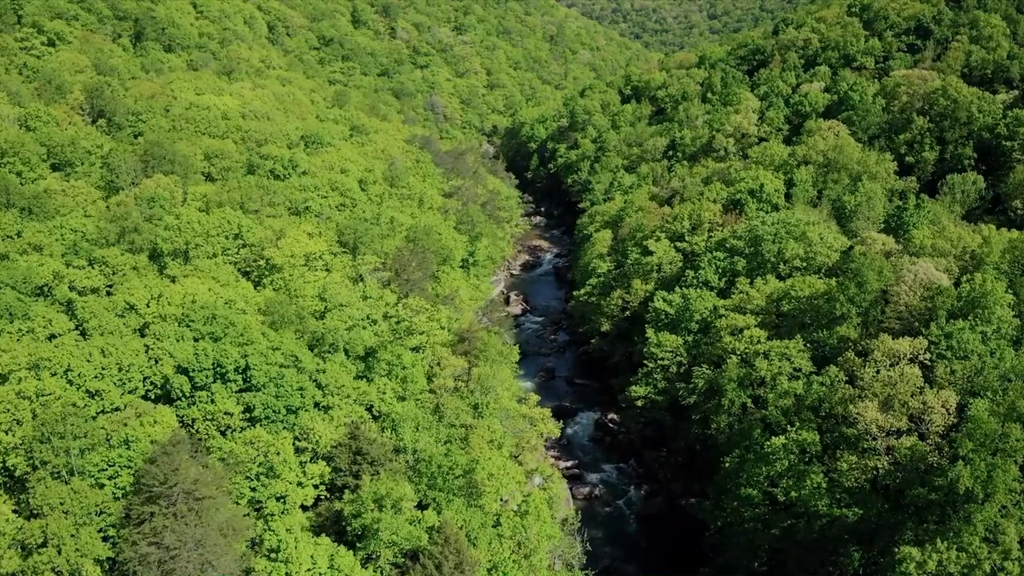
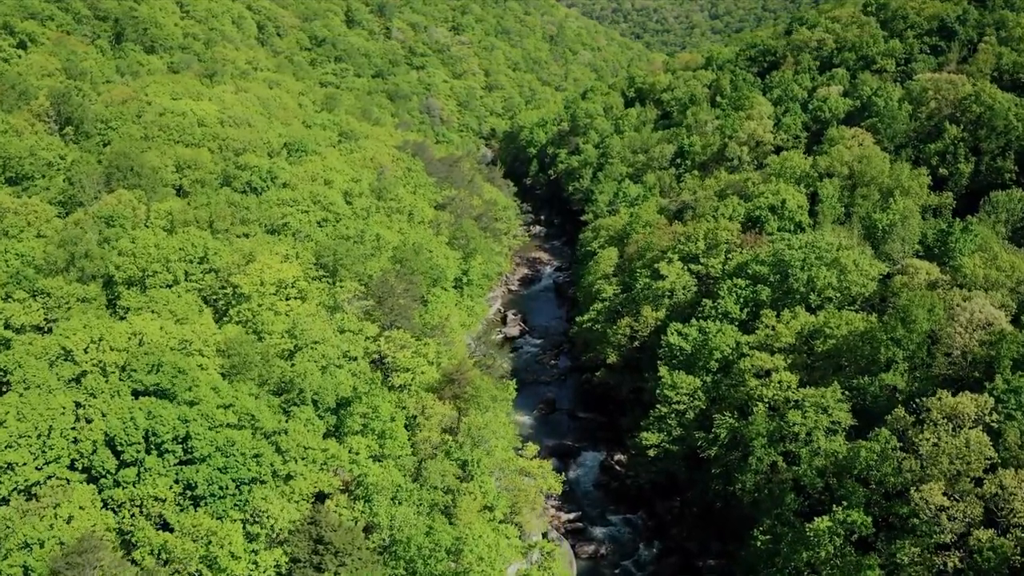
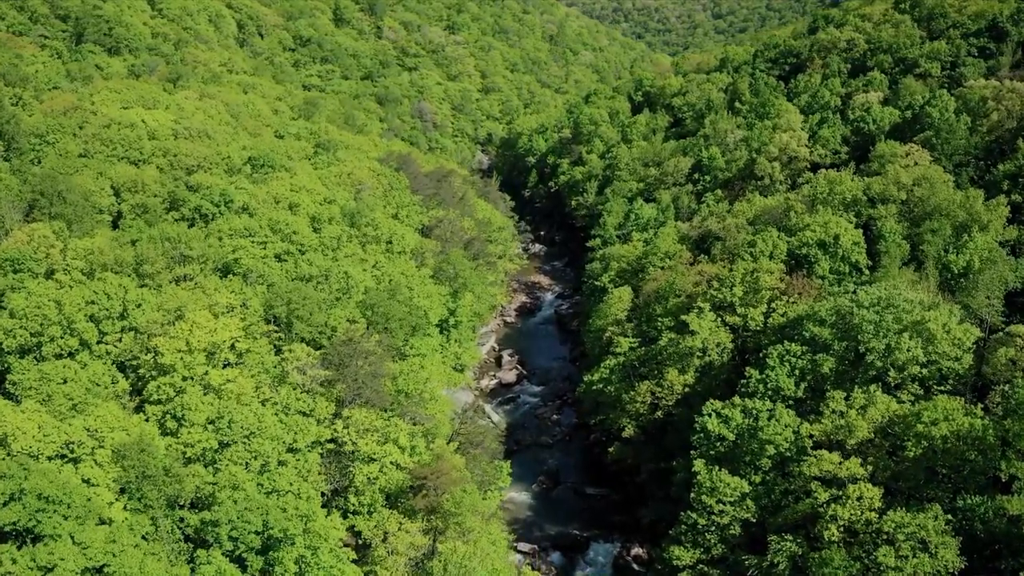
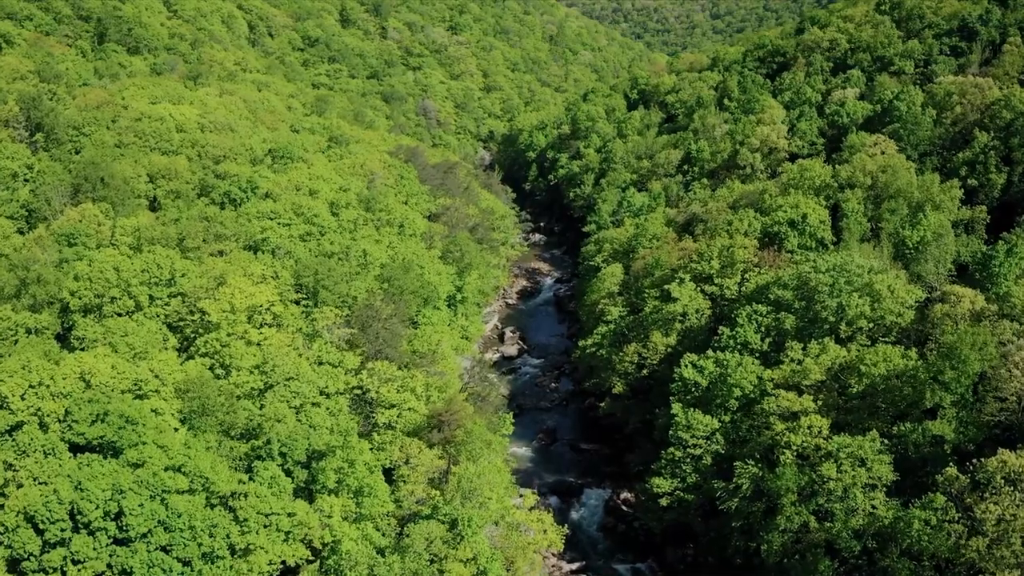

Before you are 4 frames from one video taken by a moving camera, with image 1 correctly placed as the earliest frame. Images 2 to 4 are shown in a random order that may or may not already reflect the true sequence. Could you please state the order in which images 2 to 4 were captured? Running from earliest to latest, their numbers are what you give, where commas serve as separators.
2, 4, 3
